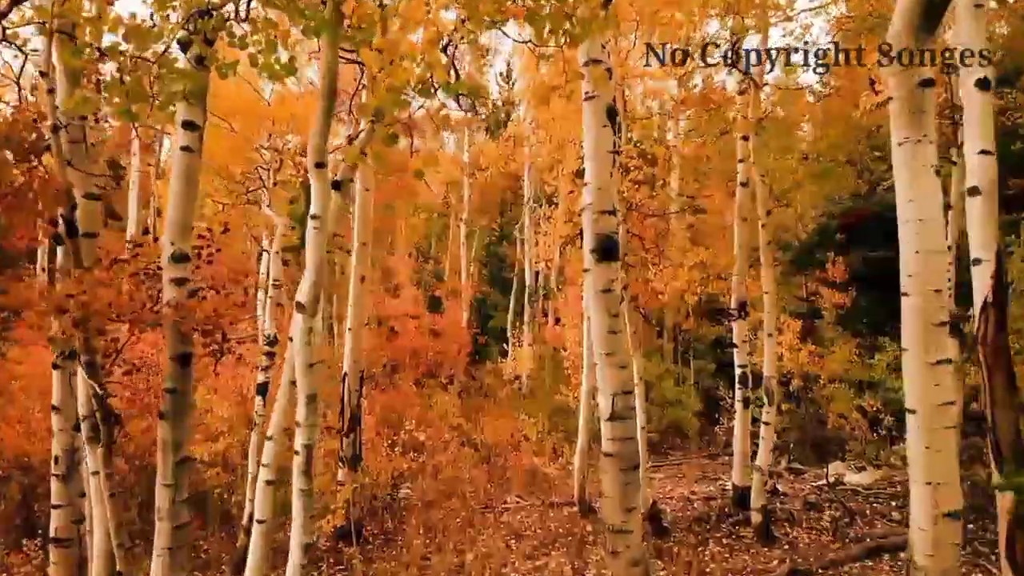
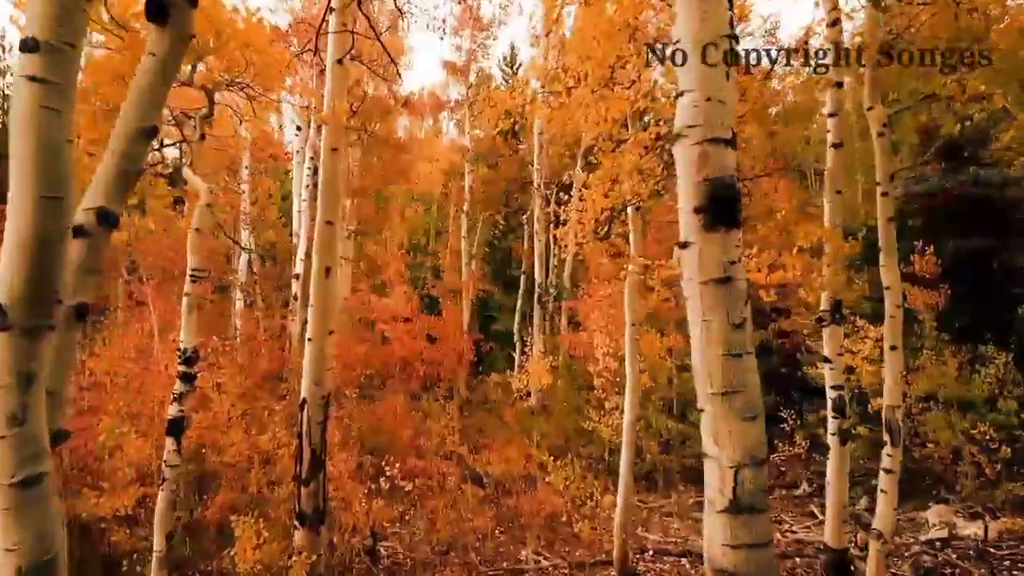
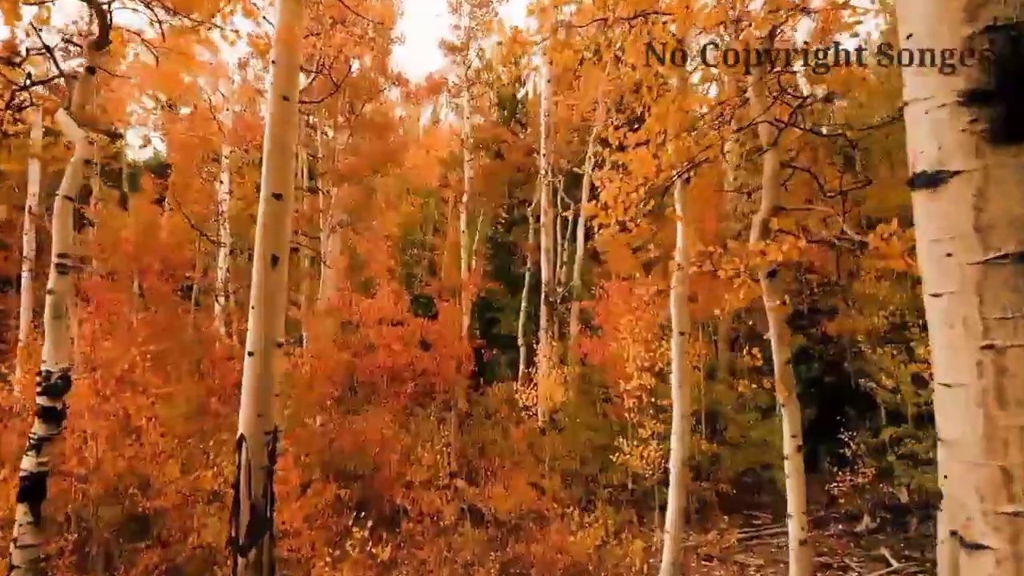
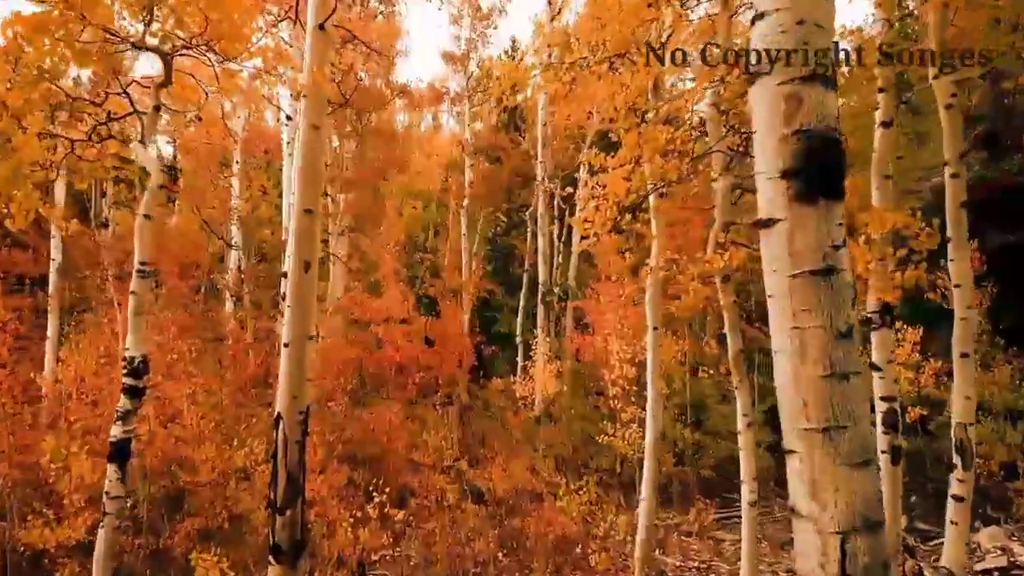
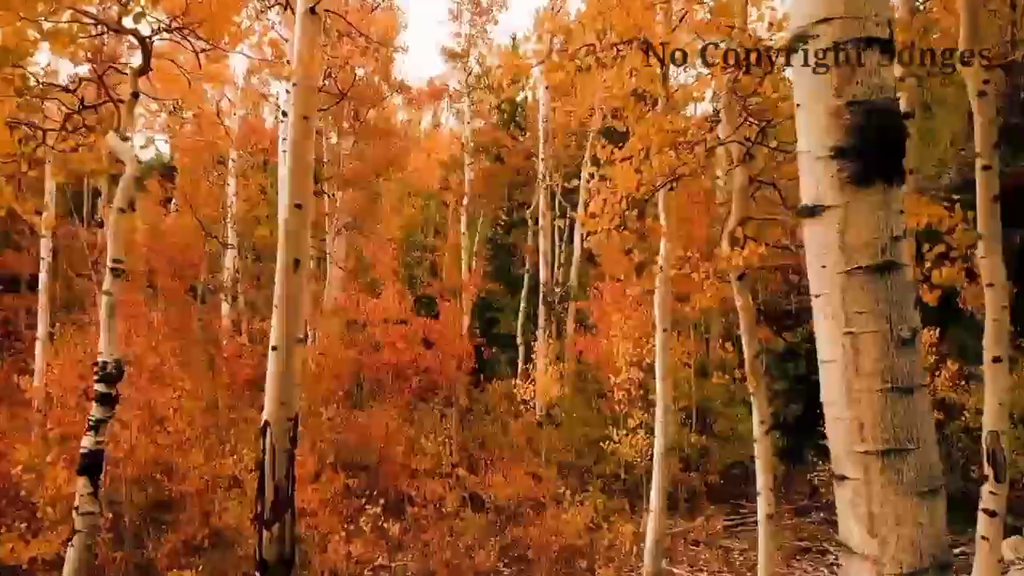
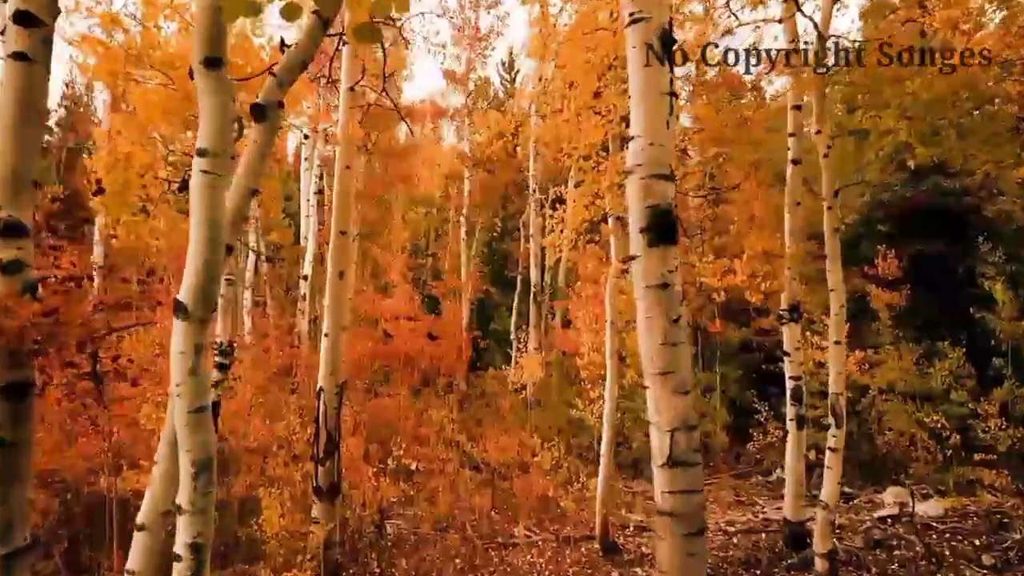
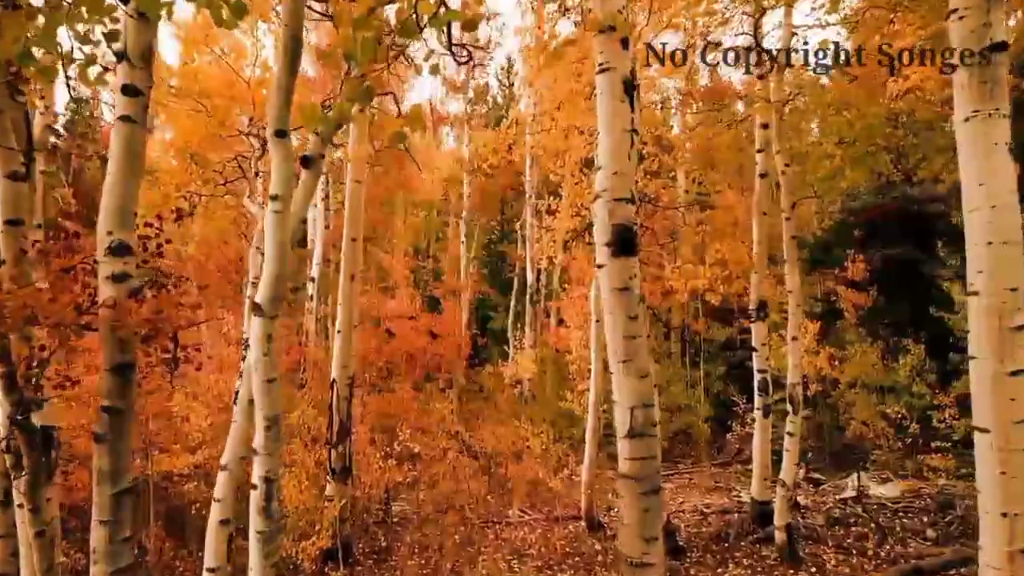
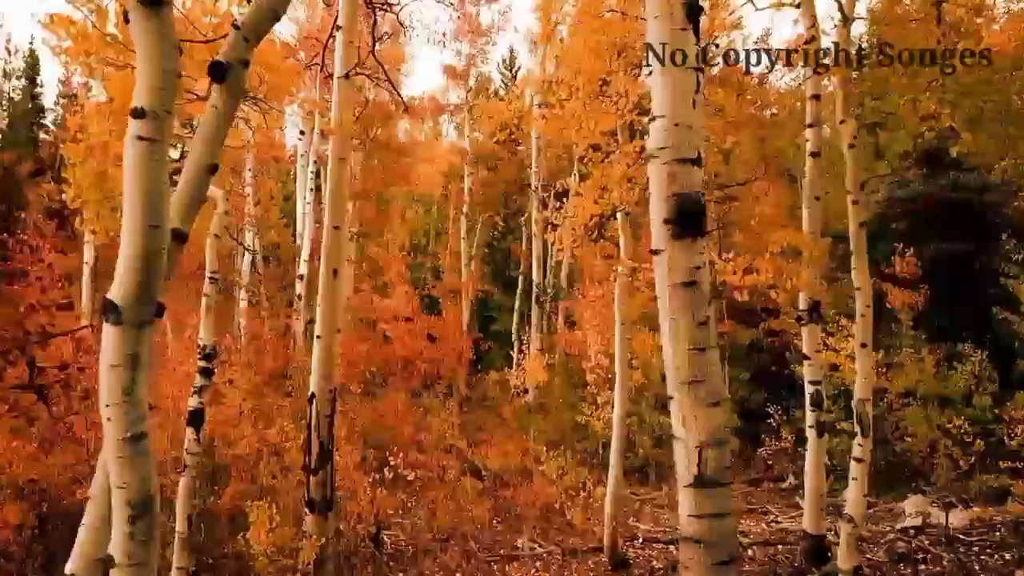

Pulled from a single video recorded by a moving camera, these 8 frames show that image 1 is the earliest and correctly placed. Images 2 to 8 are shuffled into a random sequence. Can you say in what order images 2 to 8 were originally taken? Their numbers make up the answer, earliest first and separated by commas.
7, 6, 8, 2, 4, 5, 3
